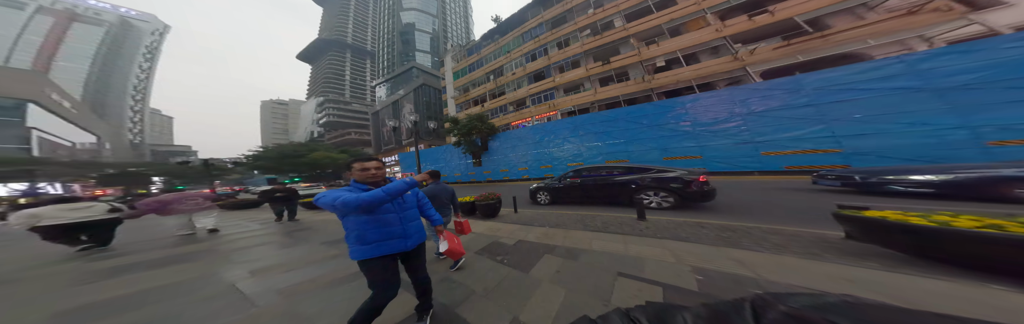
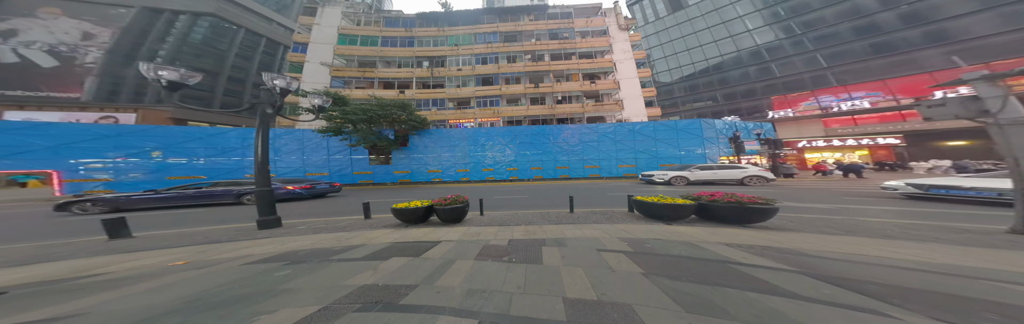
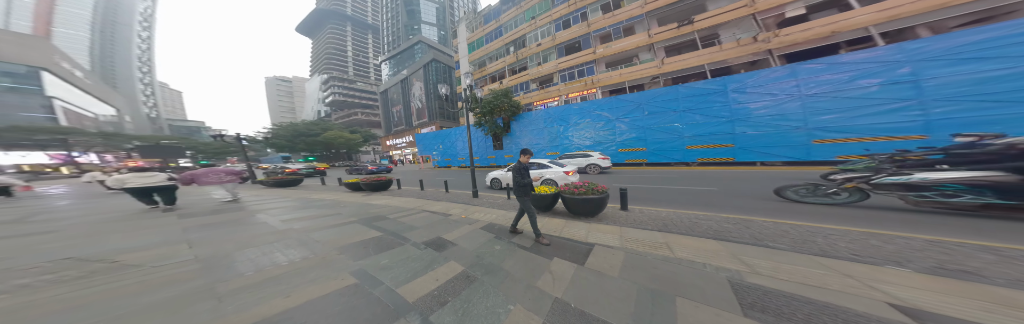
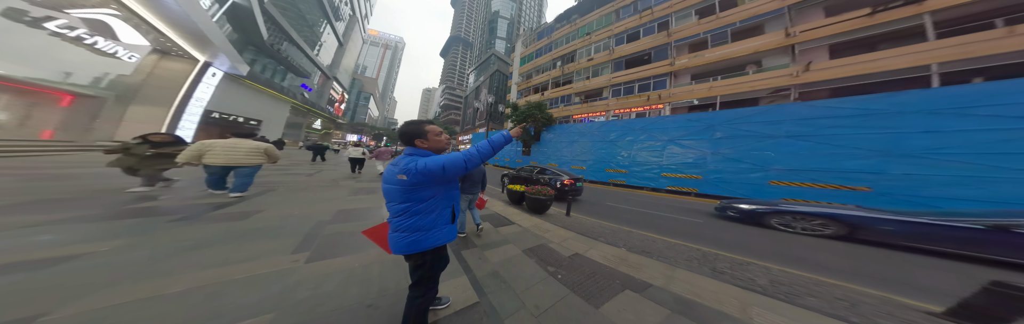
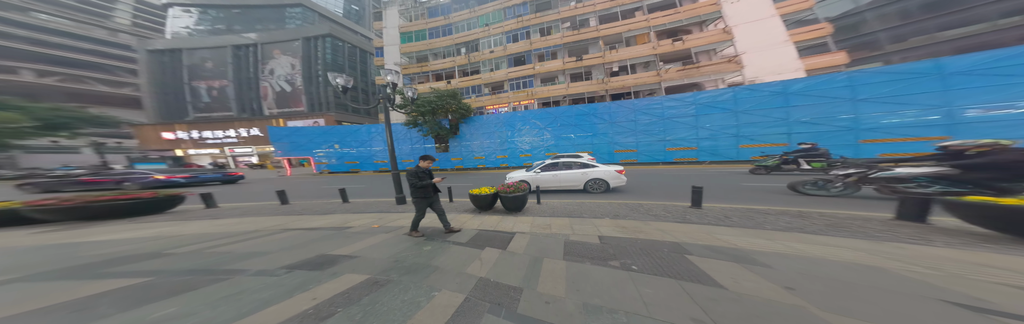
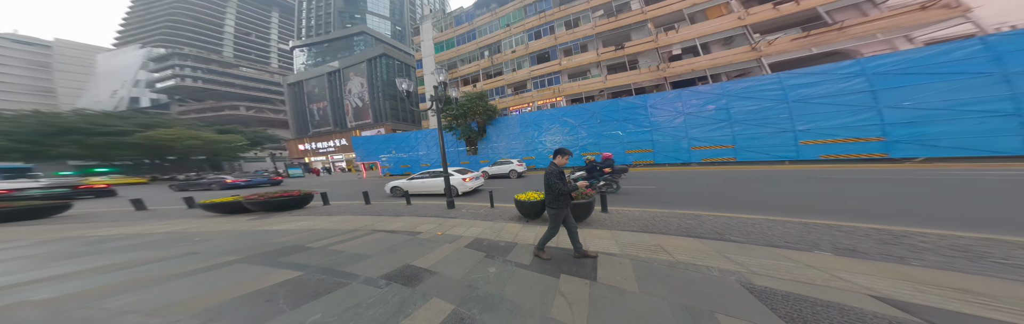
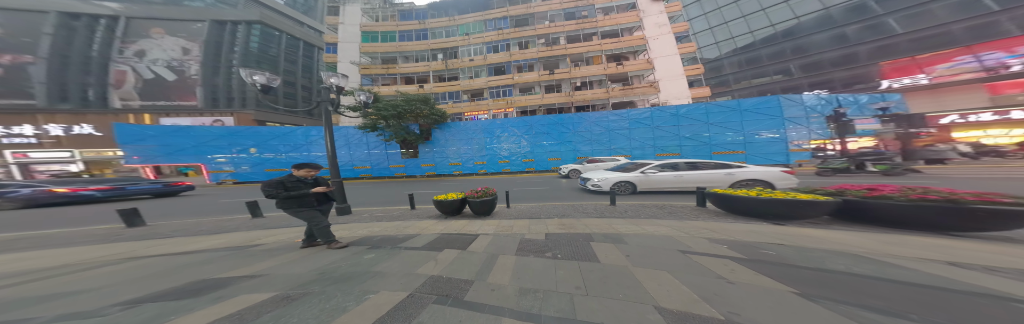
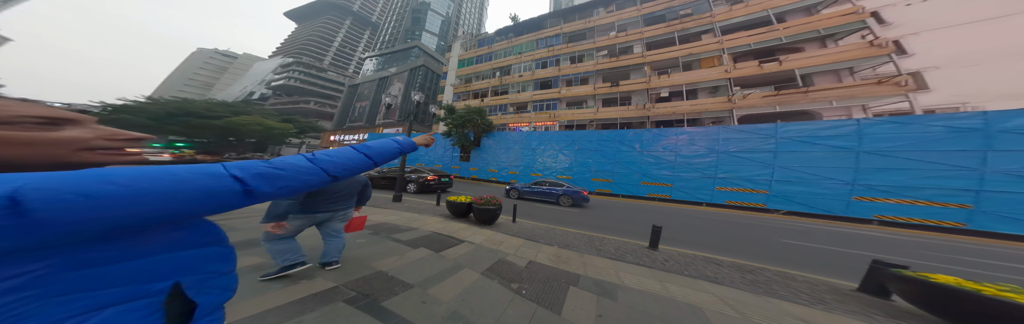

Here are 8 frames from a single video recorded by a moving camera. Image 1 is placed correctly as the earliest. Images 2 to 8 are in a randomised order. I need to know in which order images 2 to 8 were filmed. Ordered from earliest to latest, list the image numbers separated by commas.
4, 8, 2, 7, 5, 3, 6
